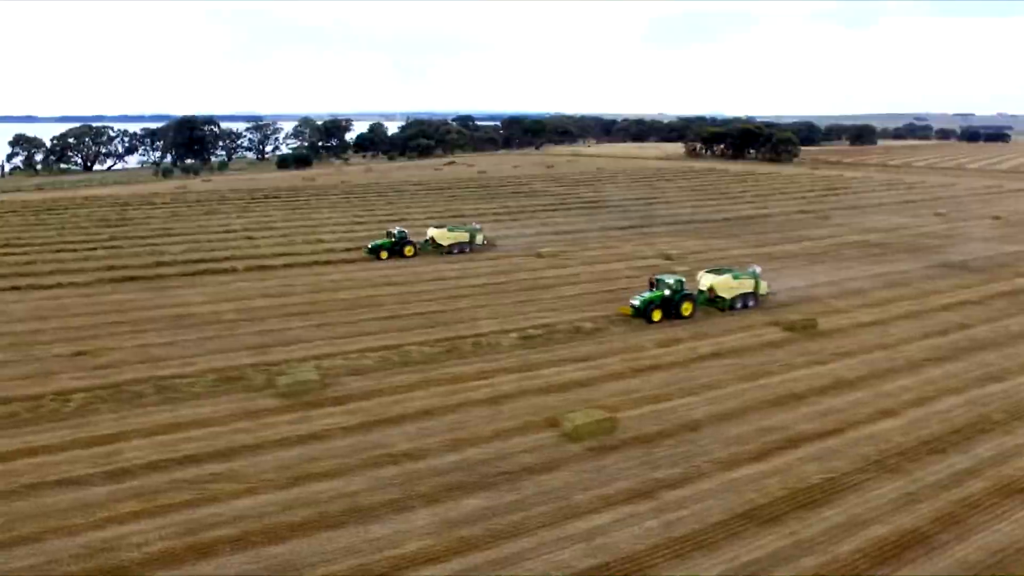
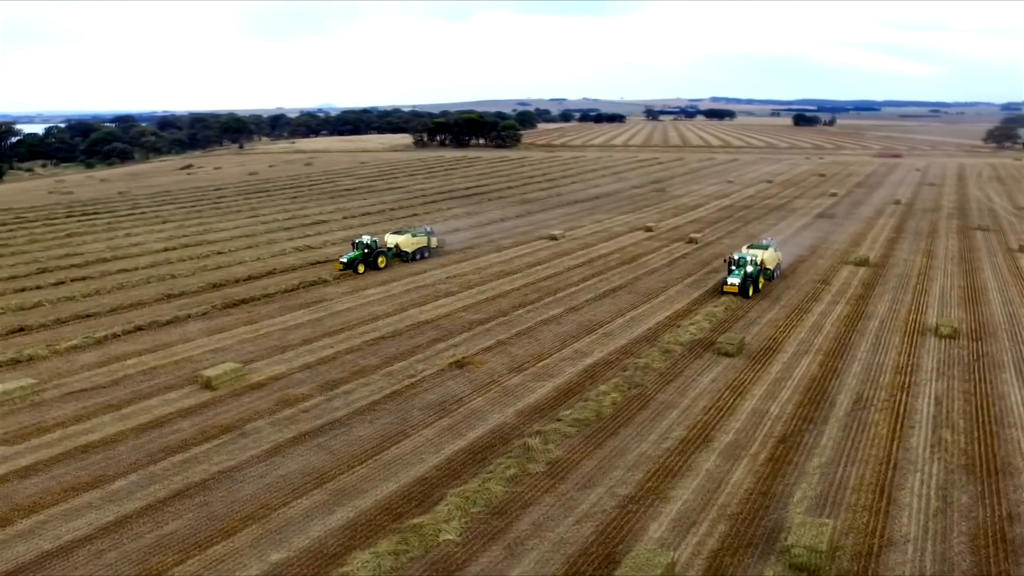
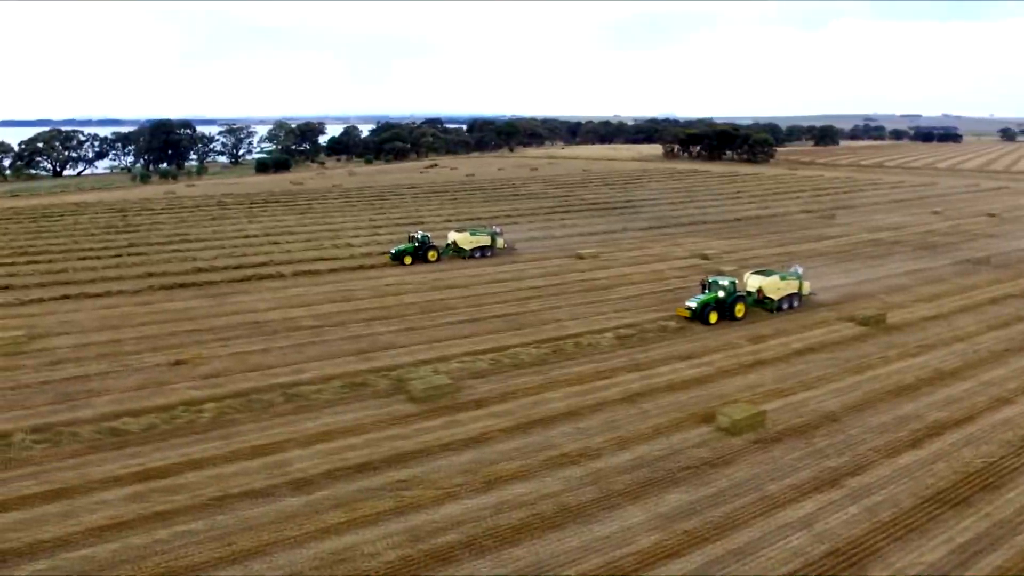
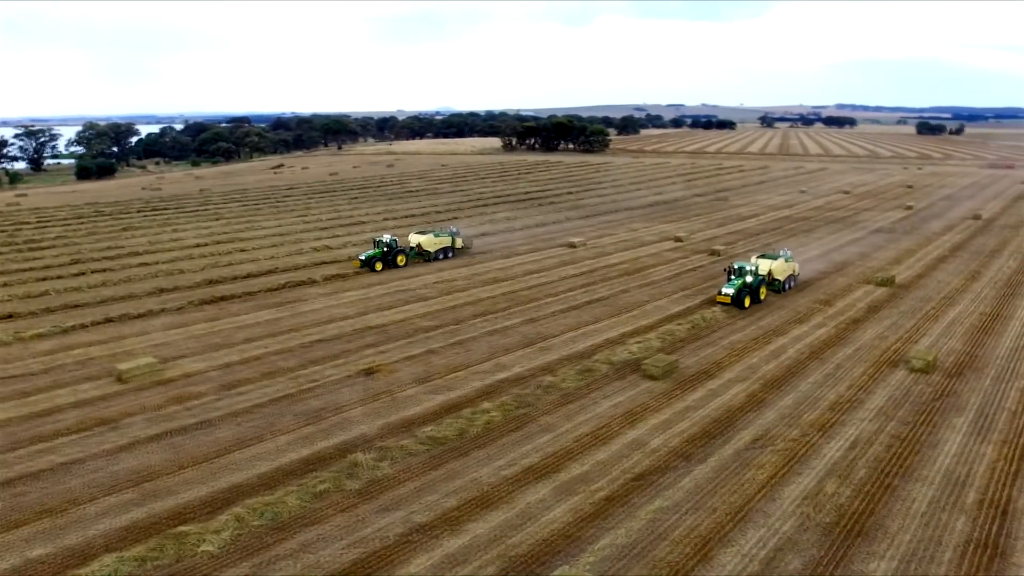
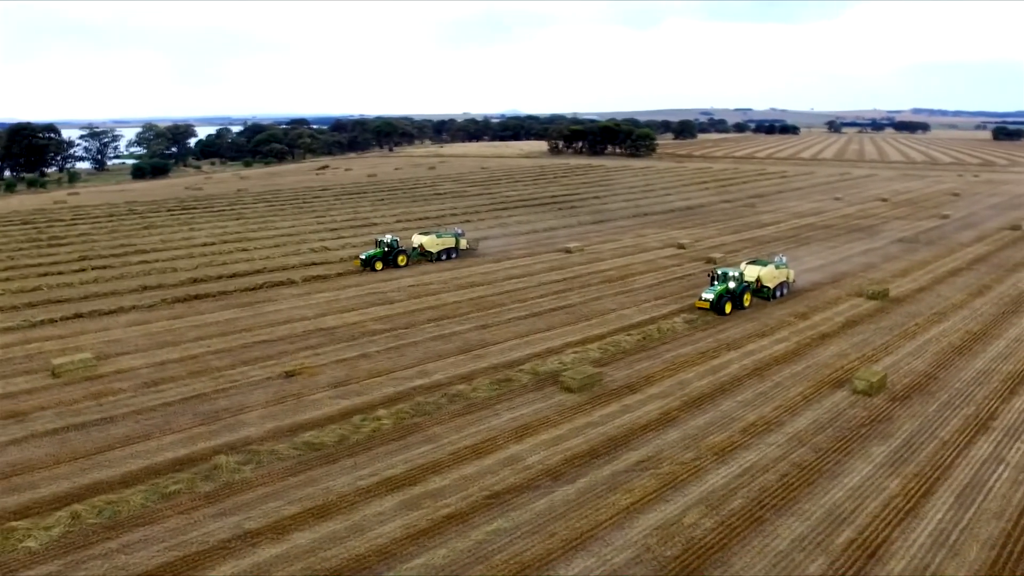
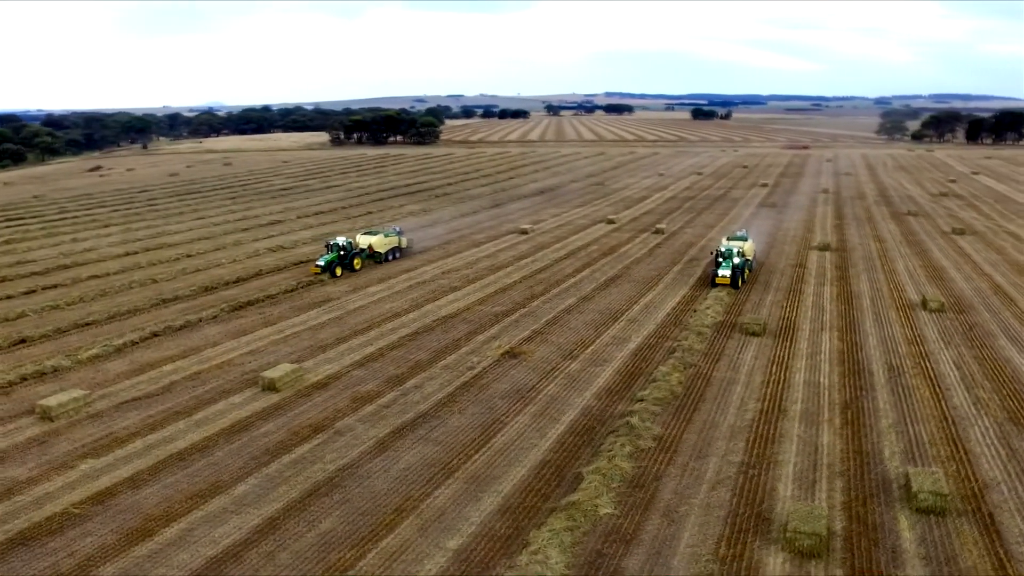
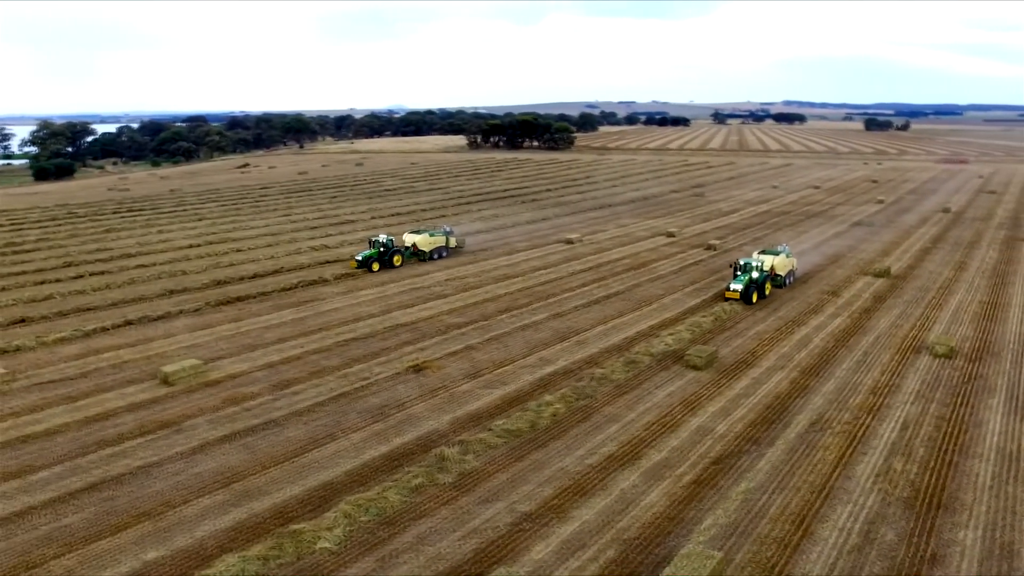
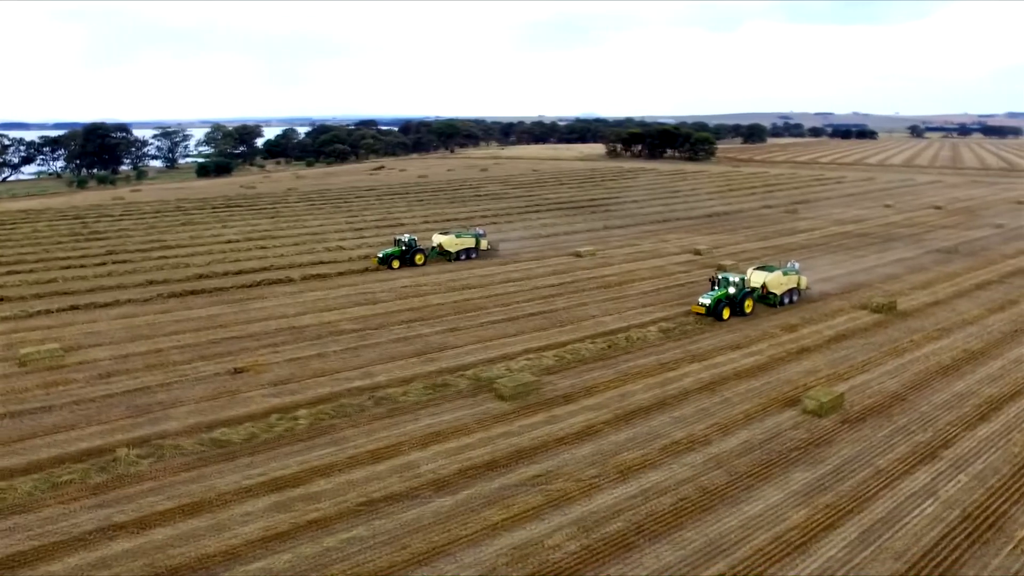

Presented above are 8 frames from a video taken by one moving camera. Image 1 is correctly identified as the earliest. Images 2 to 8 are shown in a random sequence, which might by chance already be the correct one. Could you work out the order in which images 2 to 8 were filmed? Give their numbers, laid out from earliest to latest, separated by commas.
3, 8, 5, 4, 7, 2, 6
